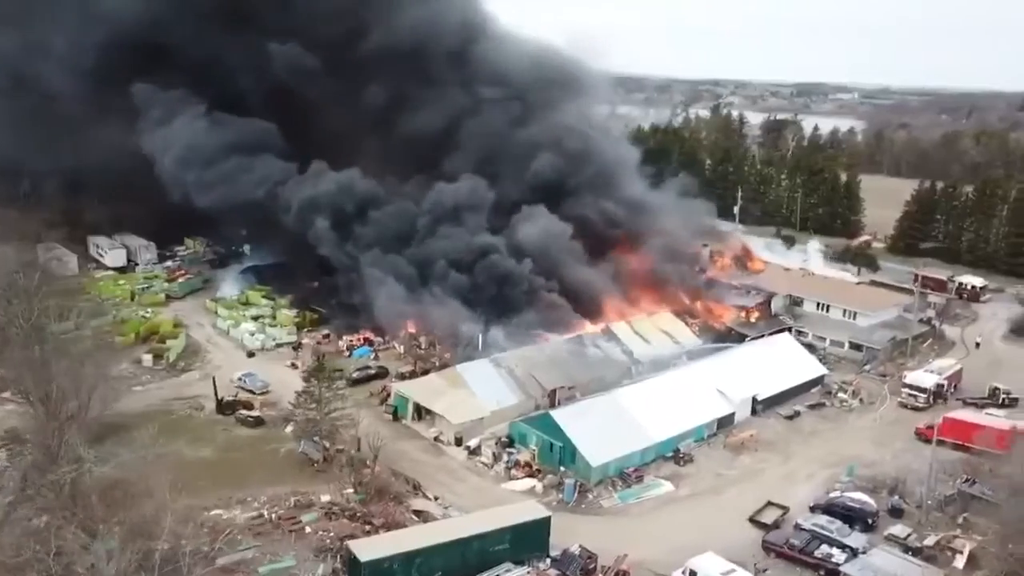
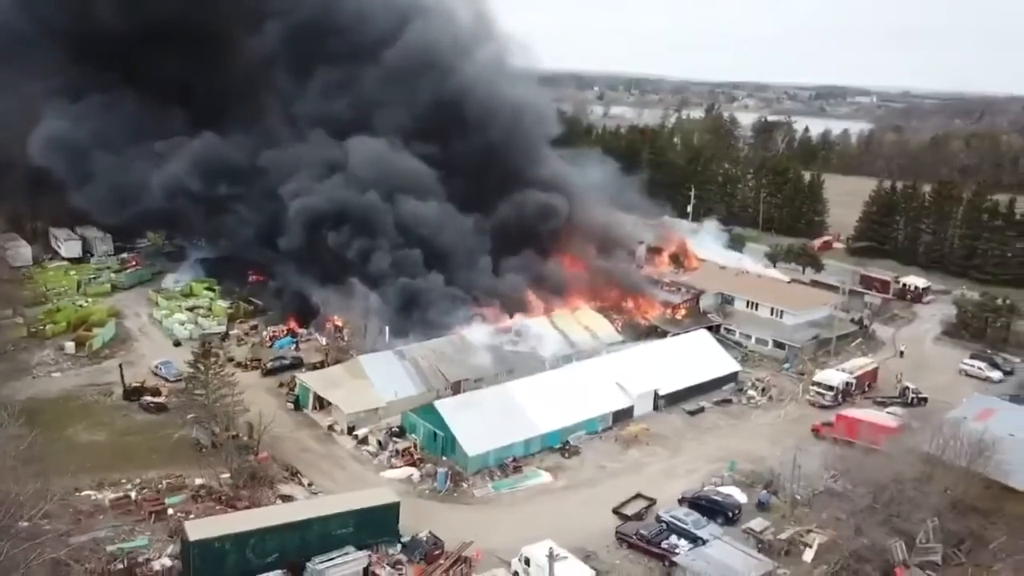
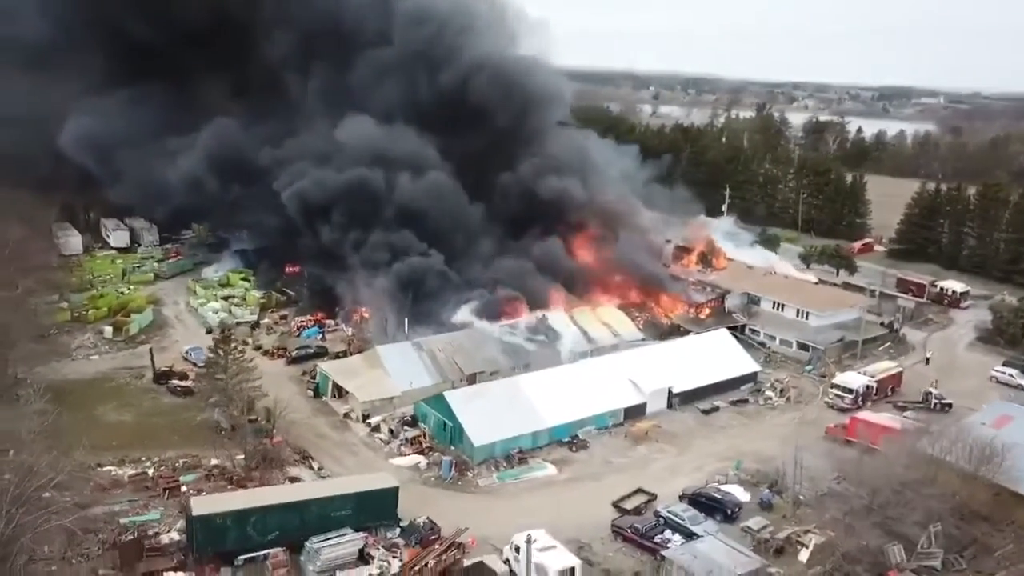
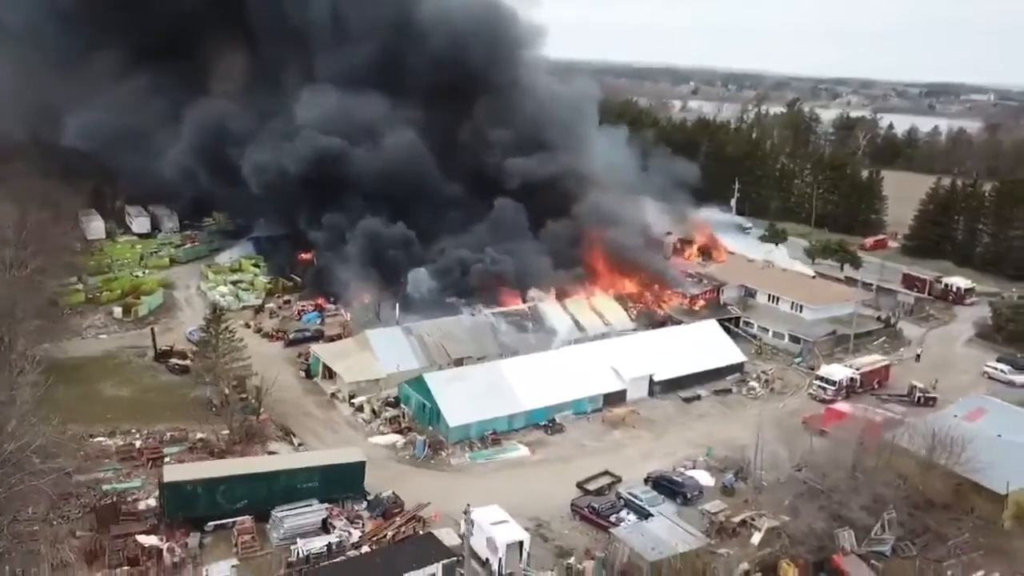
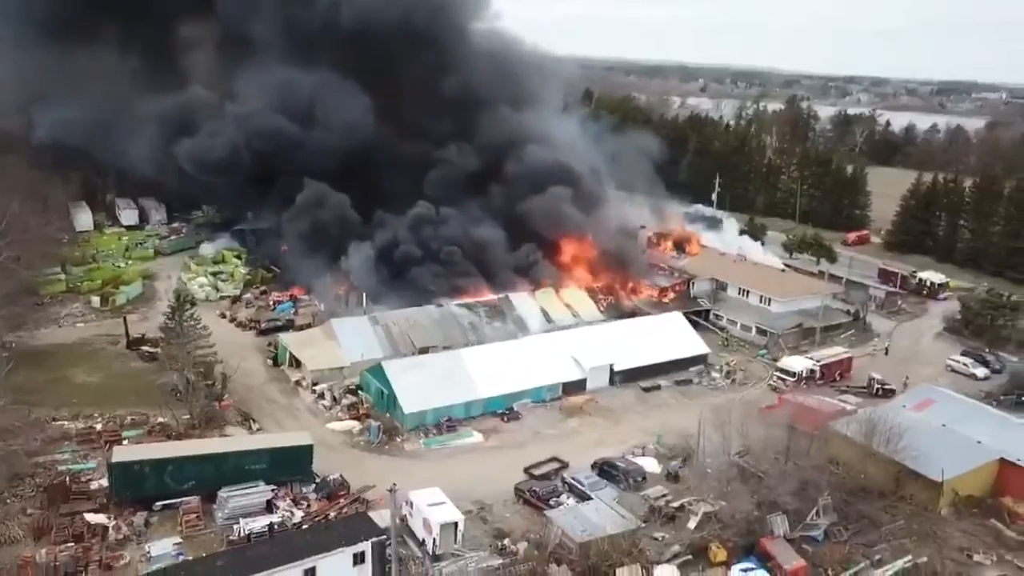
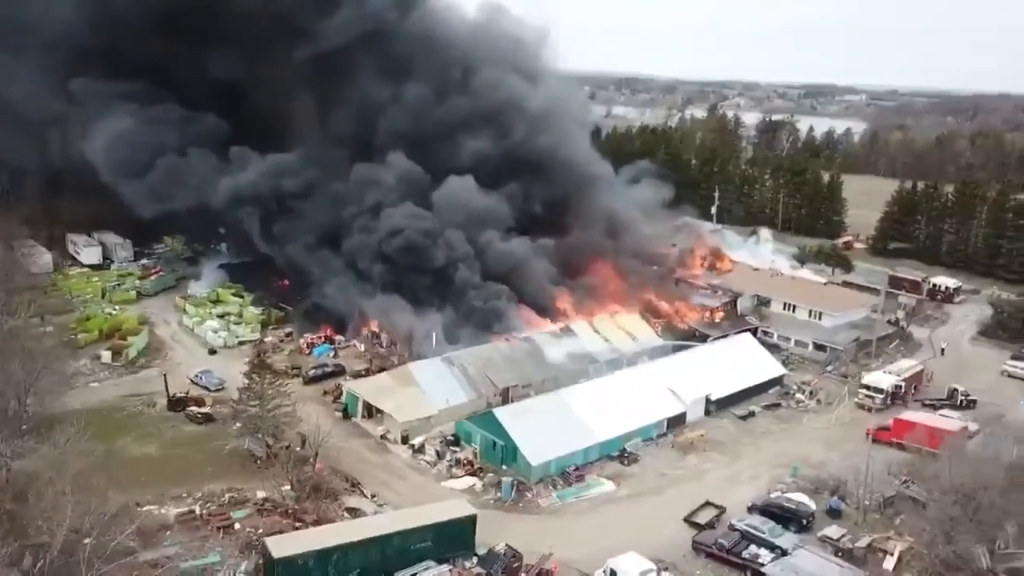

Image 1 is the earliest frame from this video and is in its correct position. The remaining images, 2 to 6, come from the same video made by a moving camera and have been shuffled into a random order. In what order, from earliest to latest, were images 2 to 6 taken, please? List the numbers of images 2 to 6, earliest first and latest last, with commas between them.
6, 2, 3, 4, 5
